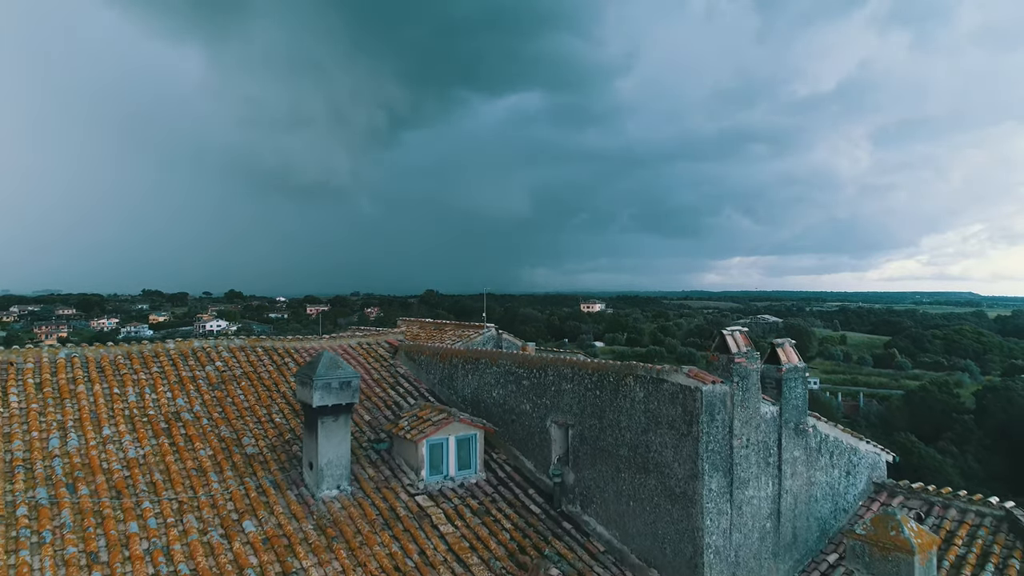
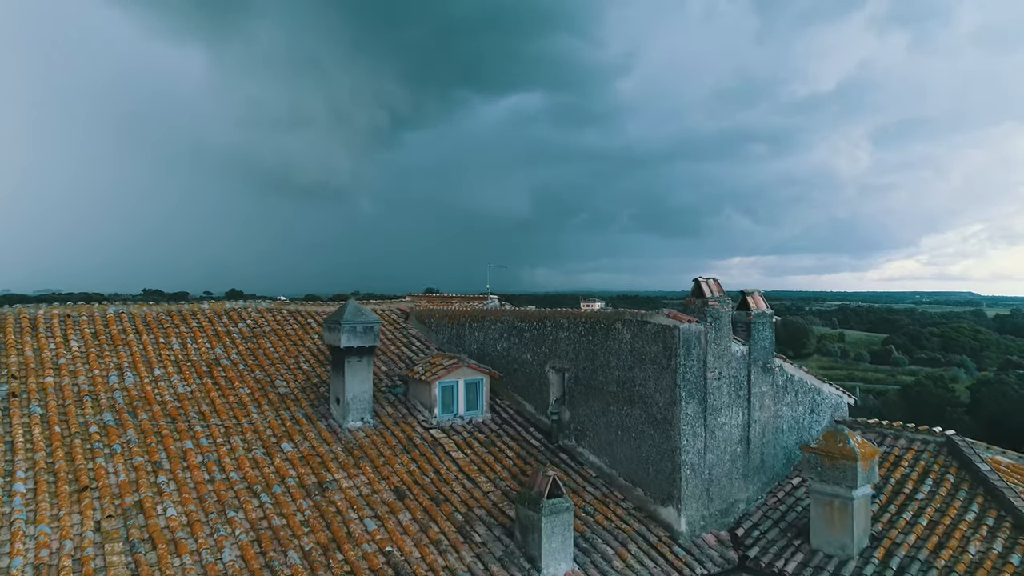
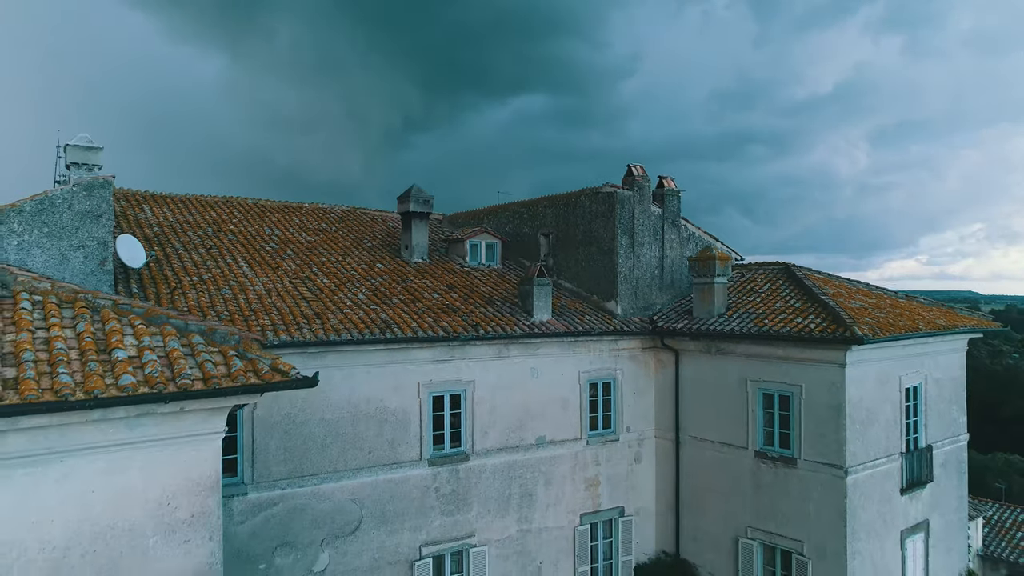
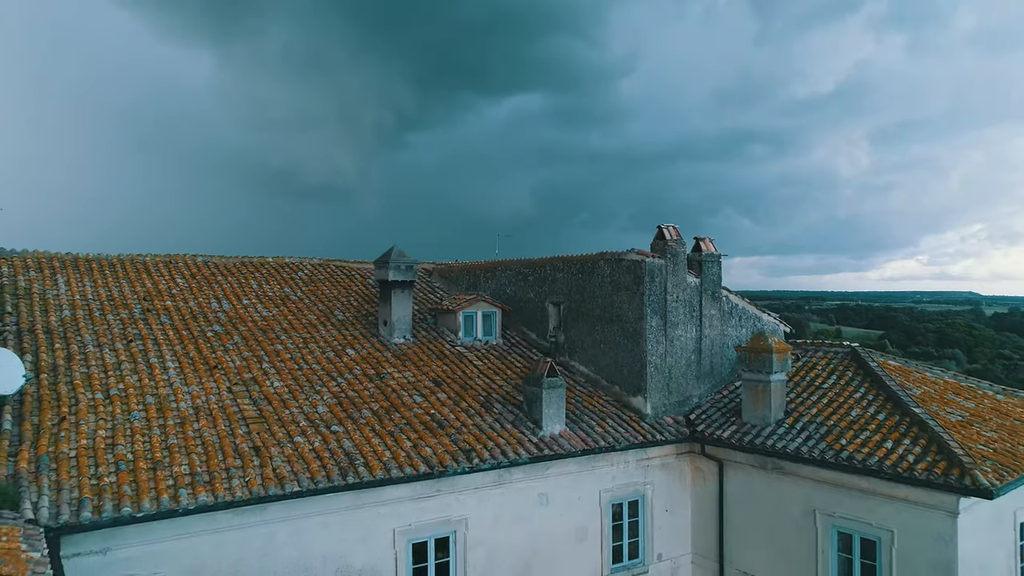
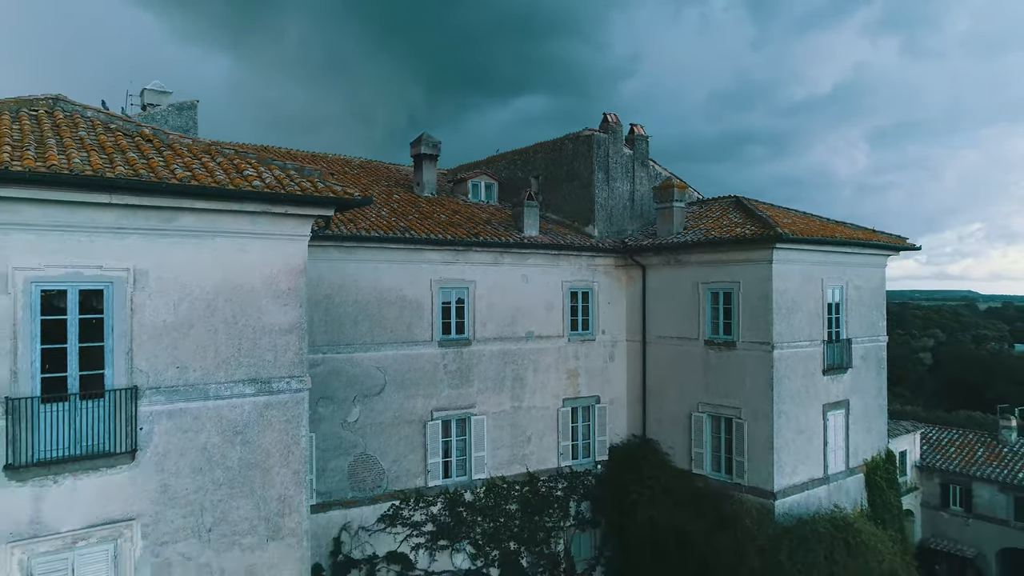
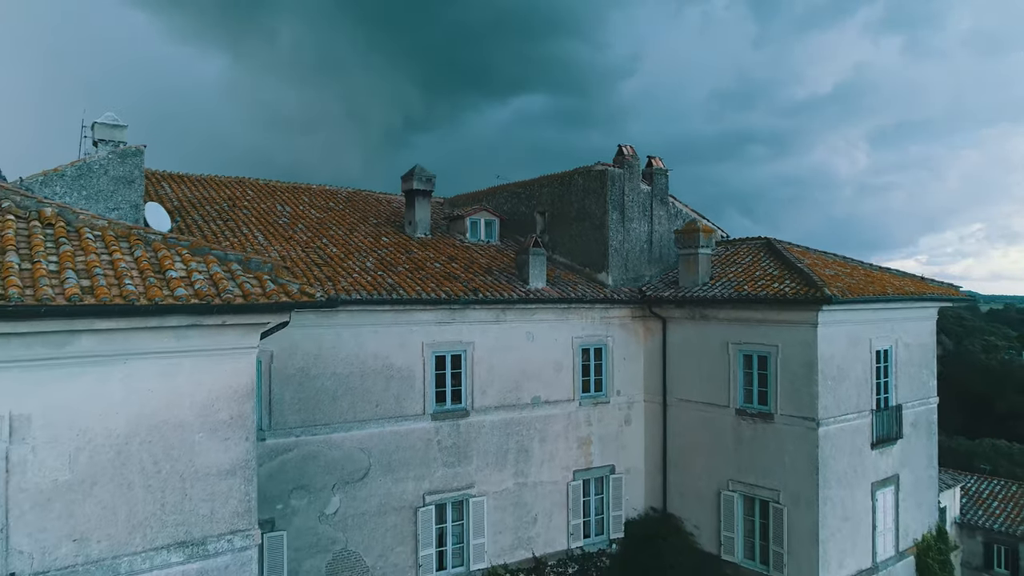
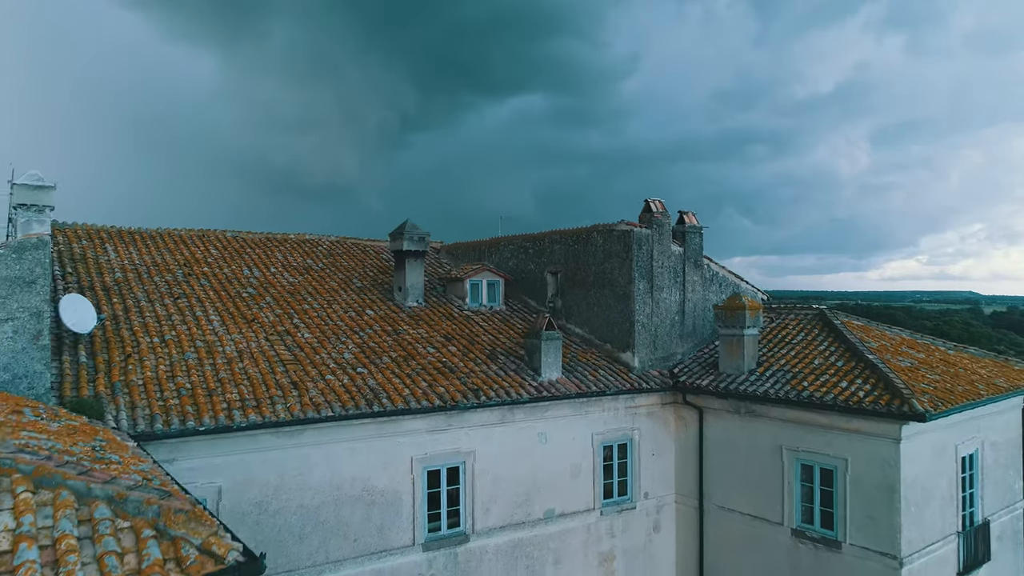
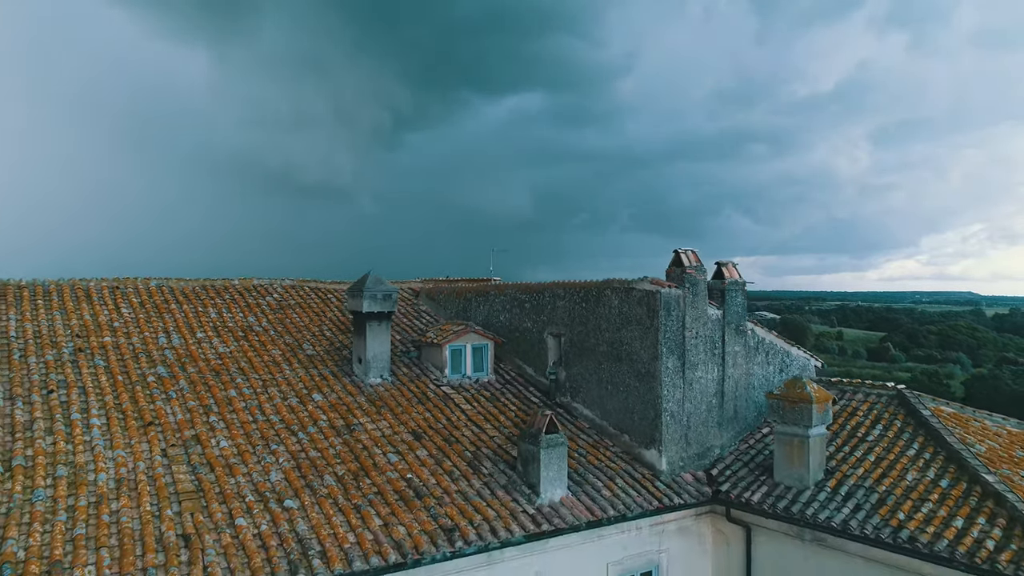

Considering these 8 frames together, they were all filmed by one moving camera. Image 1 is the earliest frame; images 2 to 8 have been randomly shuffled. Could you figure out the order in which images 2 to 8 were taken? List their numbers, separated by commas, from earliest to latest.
2, 8, 4, 7, 3, 6, 5
